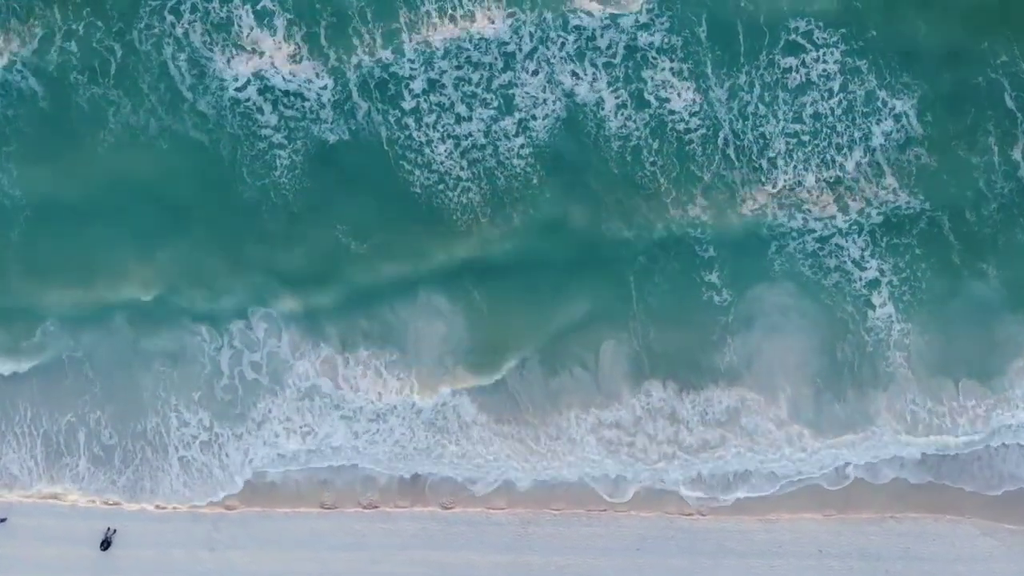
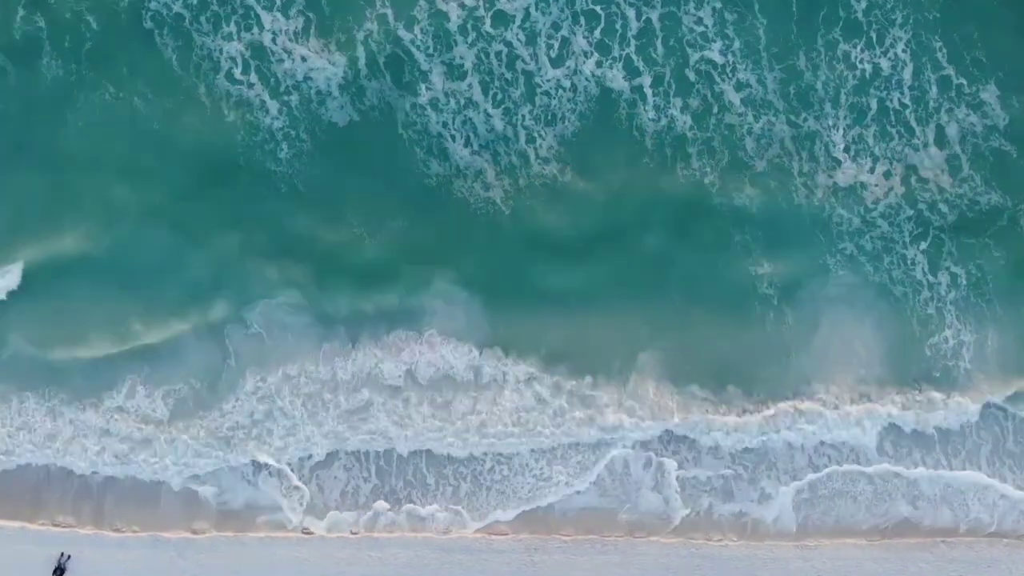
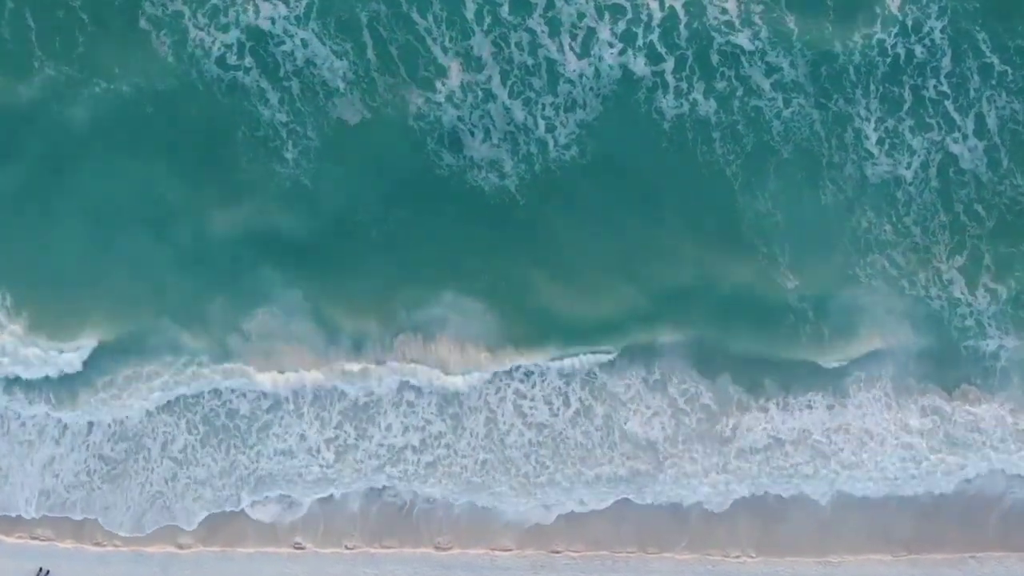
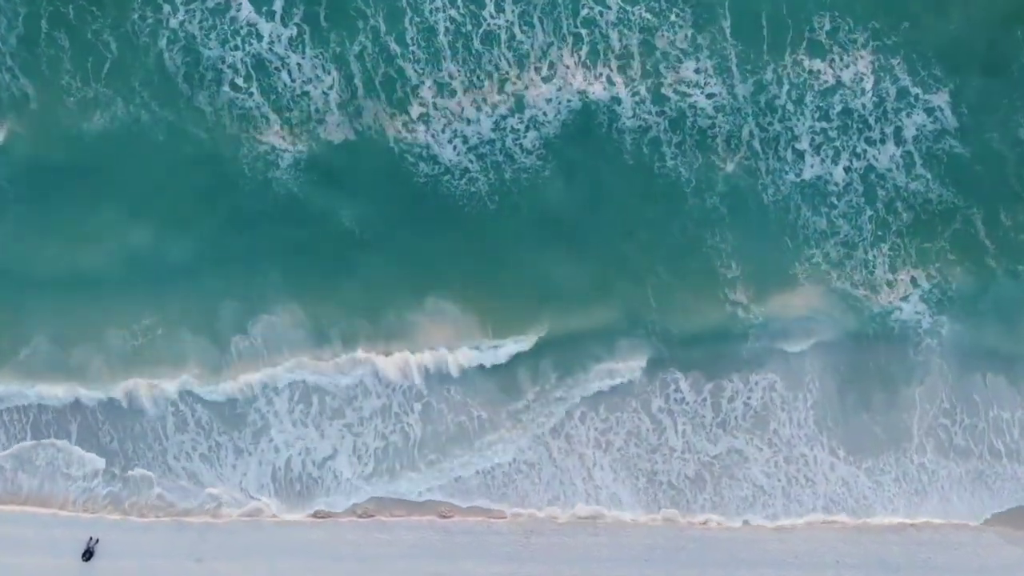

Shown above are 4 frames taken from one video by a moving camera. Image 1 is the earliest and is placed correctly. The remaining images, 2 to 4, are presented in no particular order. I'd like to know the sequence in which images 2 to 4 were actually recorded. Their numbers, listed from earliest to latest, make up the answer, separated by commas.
4, 2, 3
